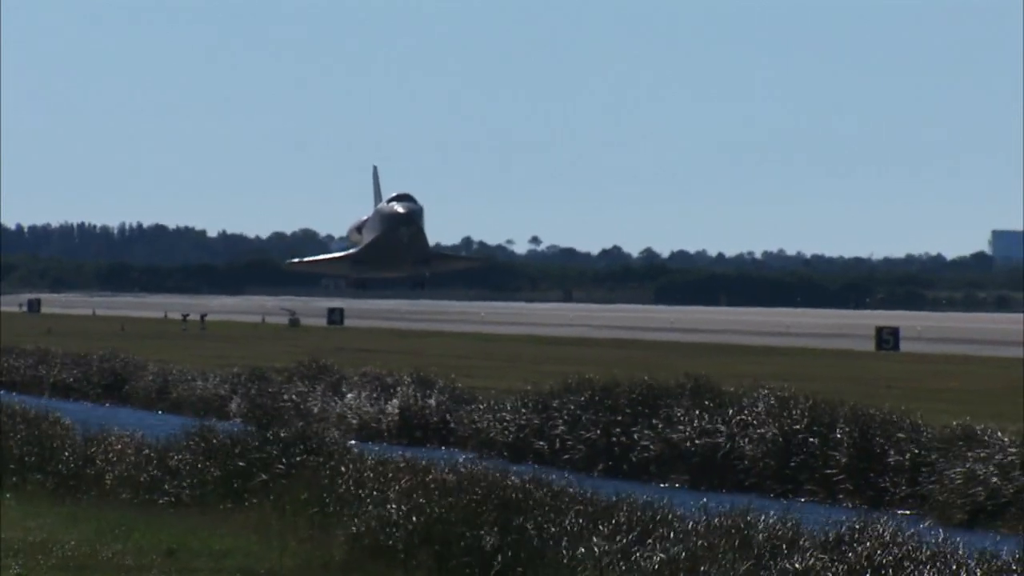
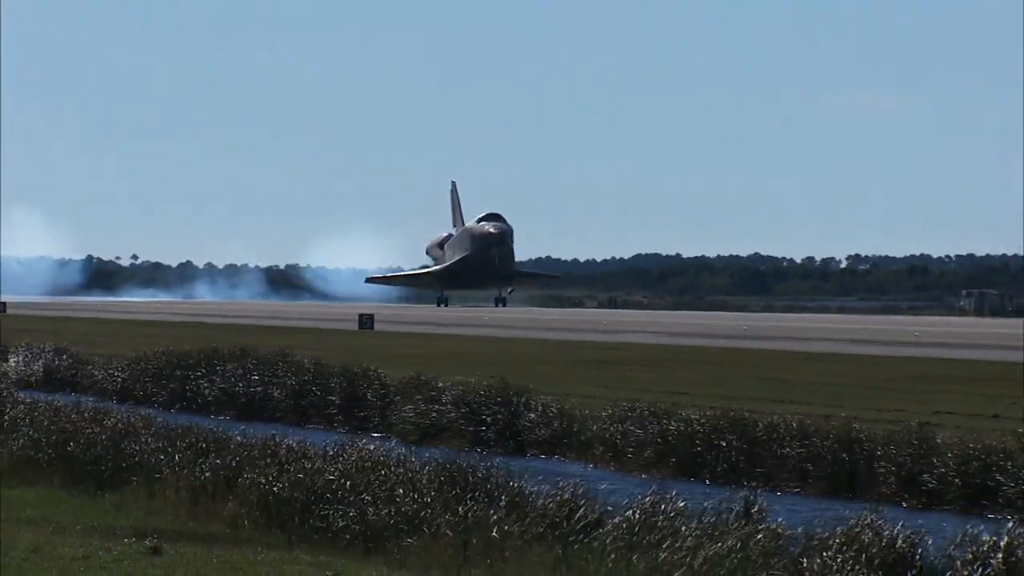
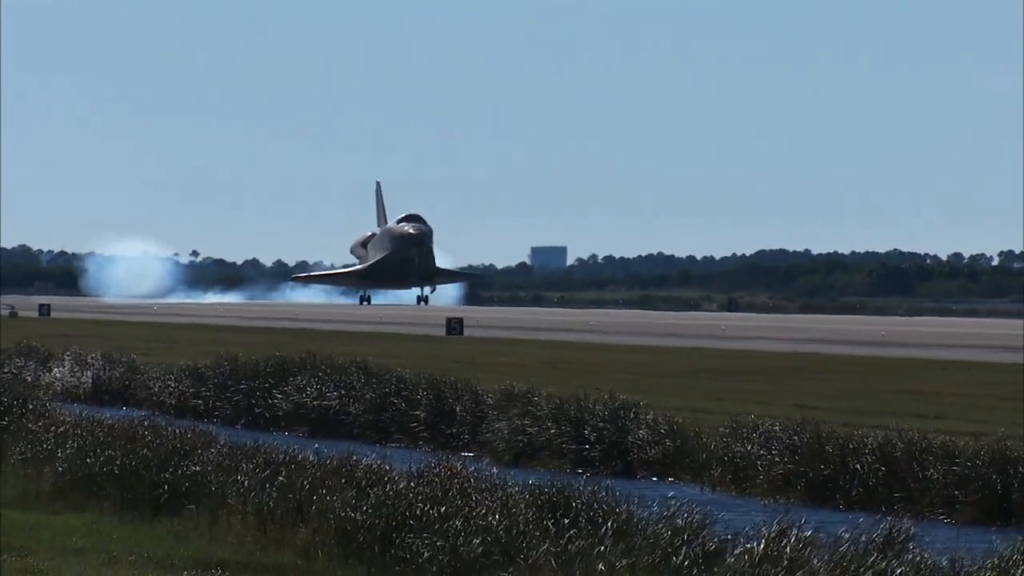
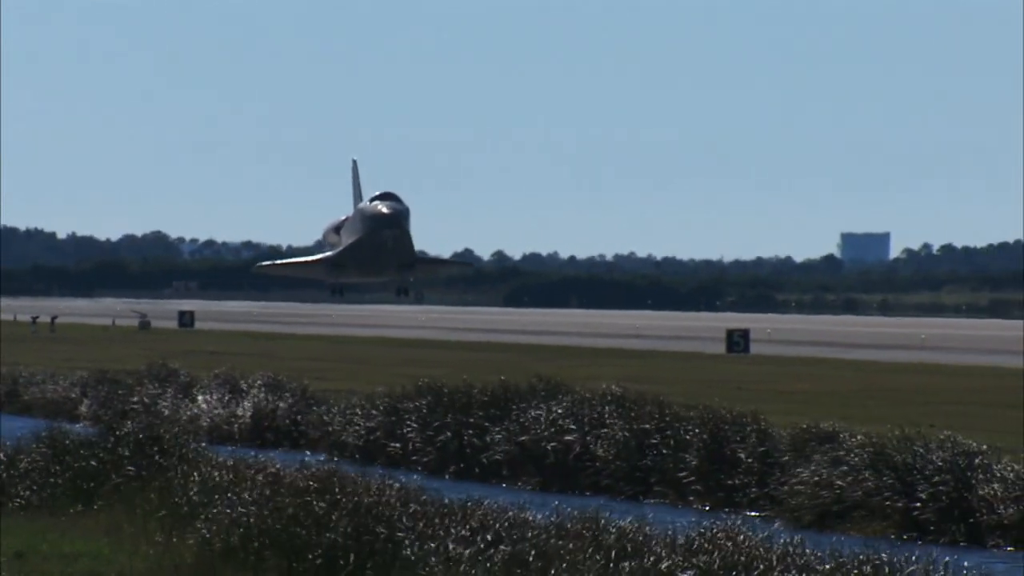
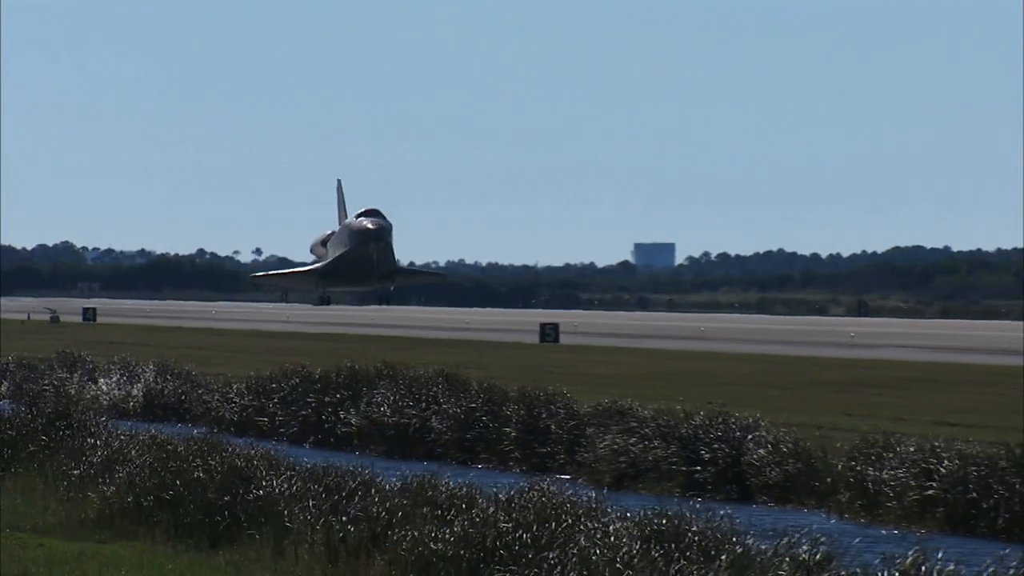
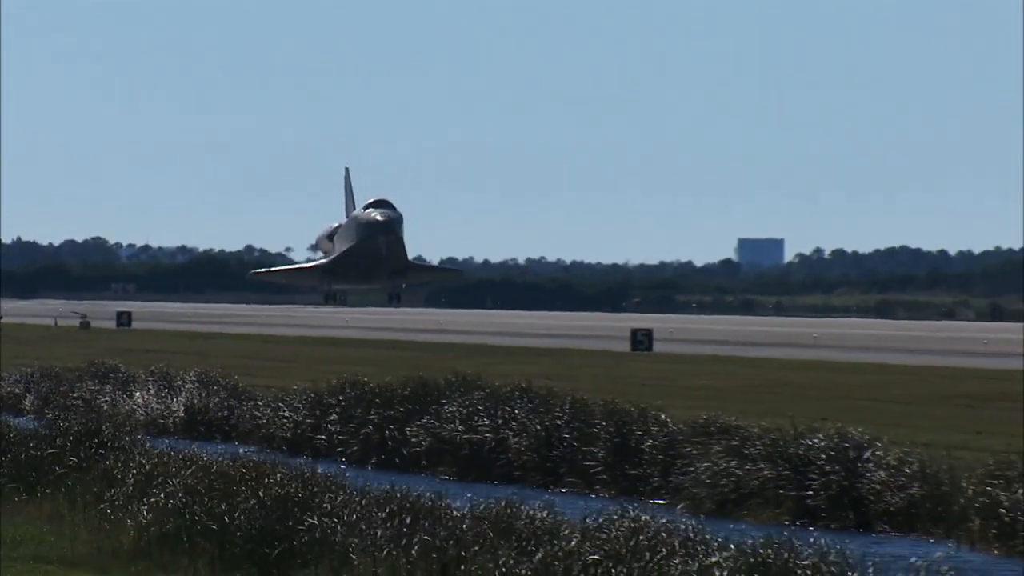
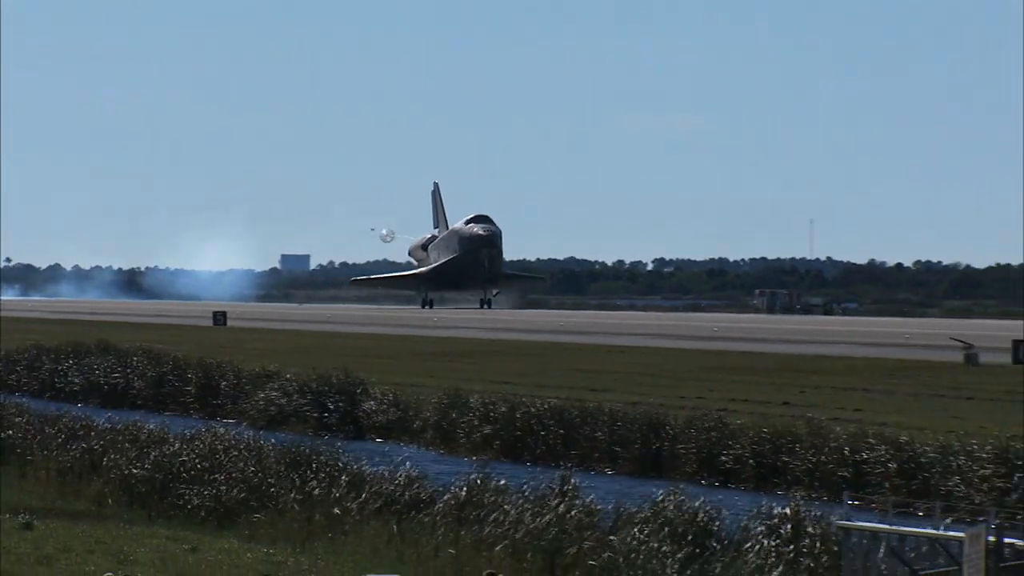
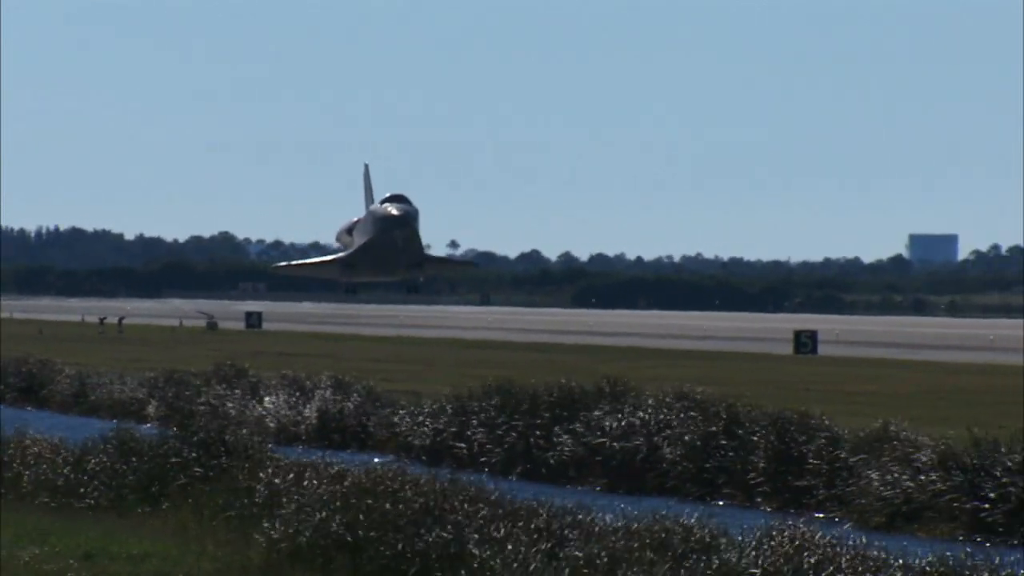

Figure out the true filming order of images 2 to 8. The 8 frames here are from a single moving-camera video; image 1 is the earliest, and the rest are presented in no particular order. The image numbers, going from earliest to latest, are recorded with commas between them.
8, 4, 6, 5, 3, 2, 7
